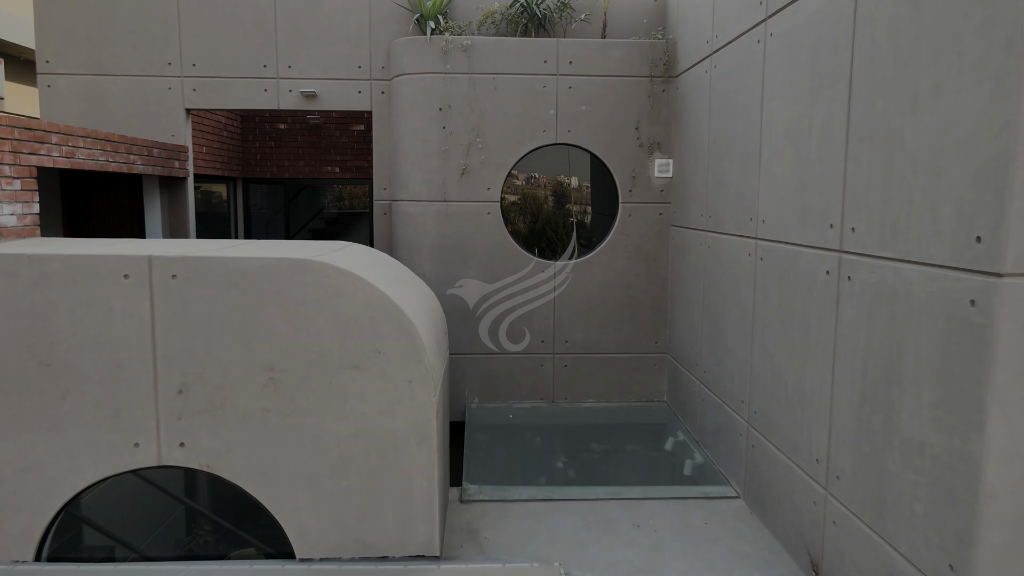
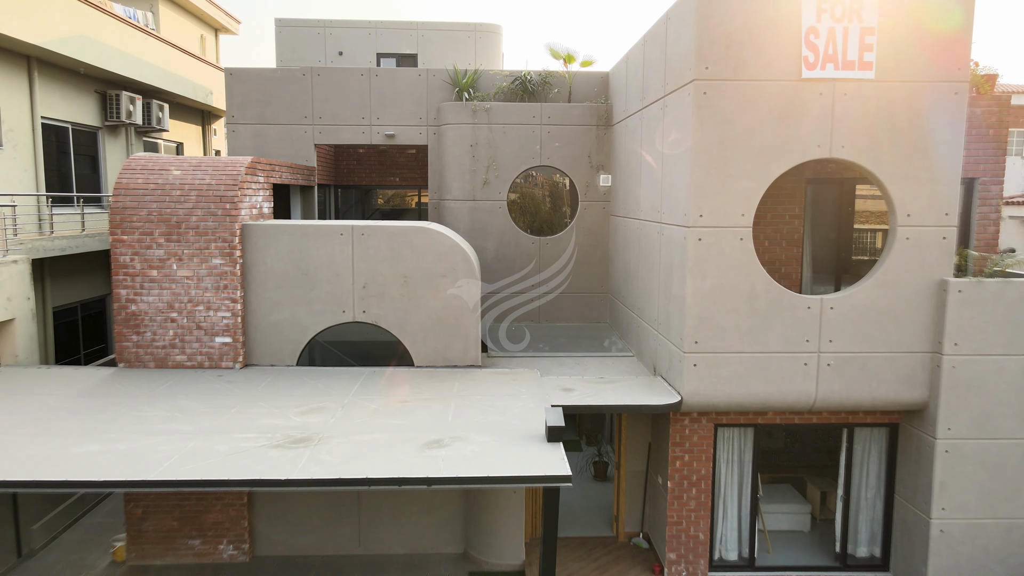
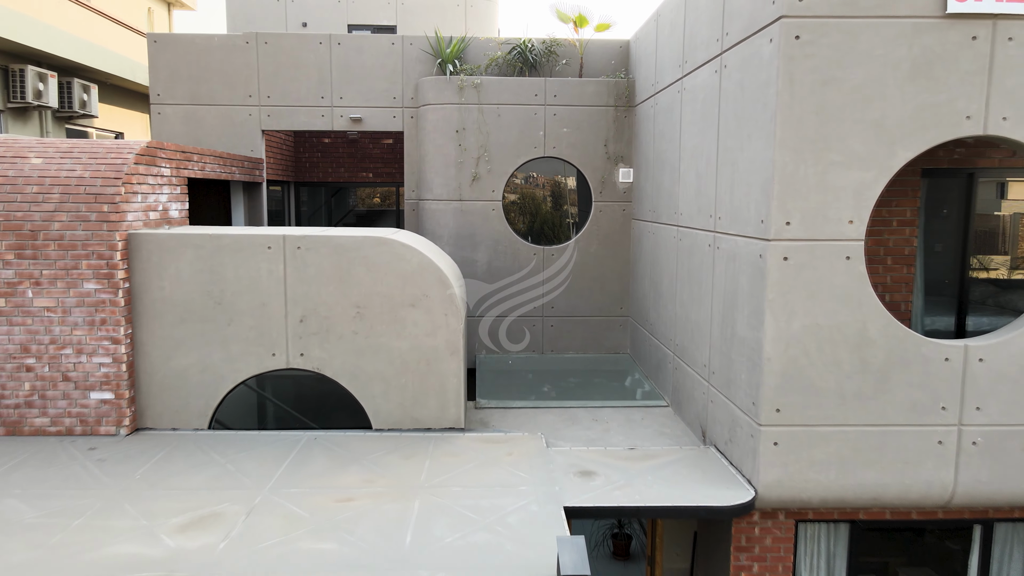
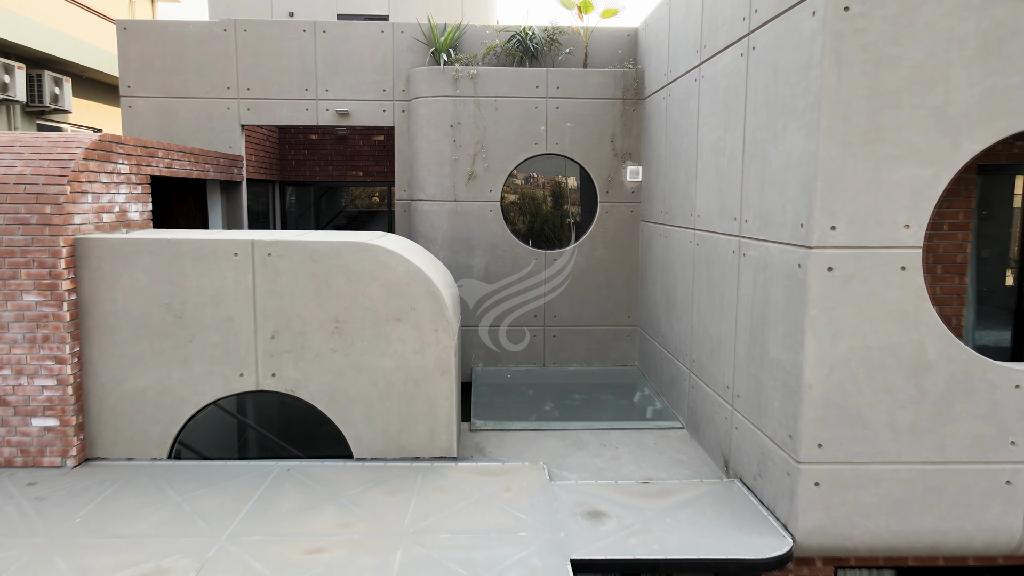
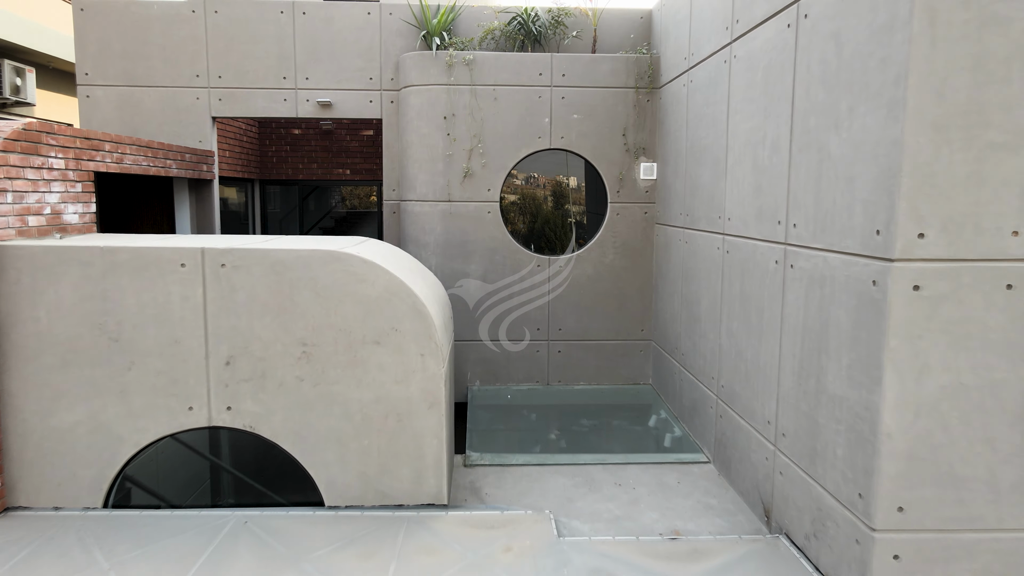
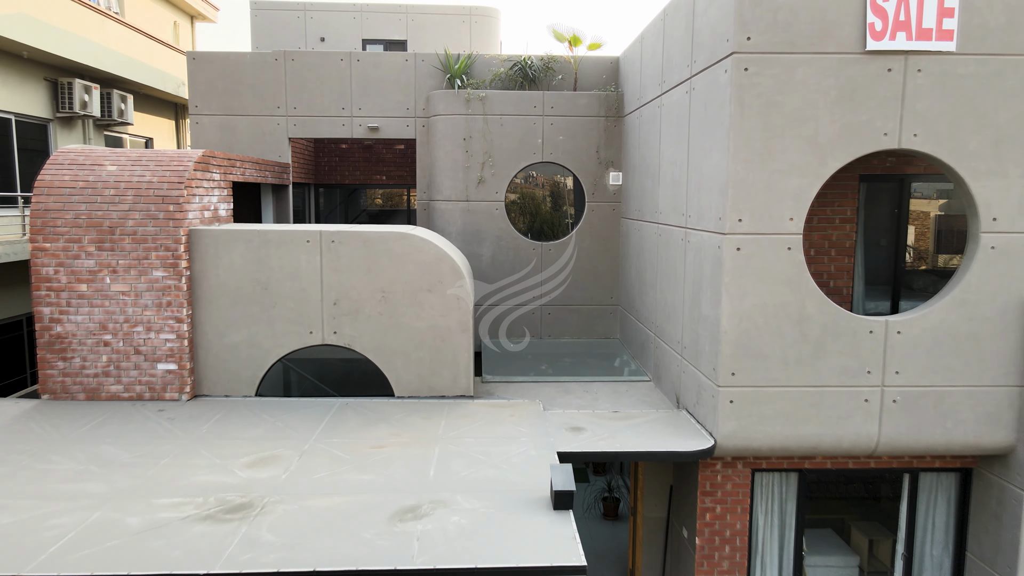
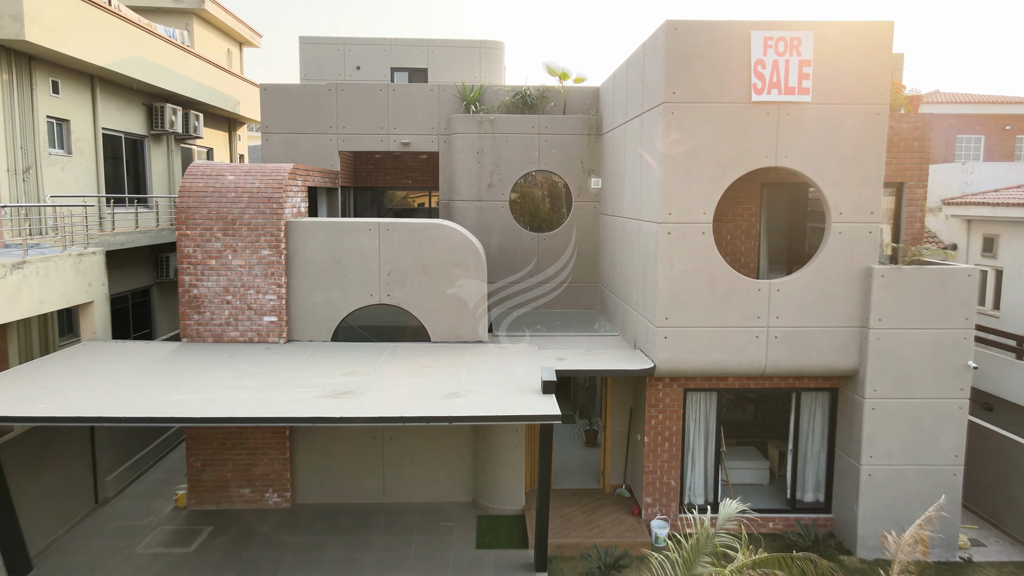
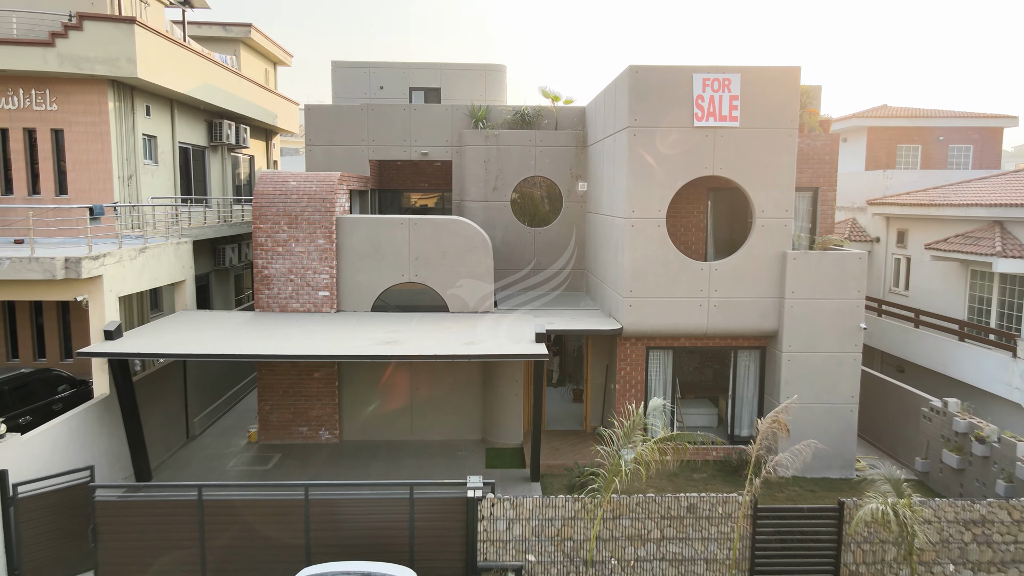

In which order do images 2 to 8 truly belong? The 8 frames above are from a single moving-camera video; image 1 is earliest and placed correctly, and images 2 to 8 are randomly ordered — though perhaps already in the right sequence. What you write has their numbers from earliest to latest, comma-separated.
5, 4, 3, 6, 2, 7, 8
